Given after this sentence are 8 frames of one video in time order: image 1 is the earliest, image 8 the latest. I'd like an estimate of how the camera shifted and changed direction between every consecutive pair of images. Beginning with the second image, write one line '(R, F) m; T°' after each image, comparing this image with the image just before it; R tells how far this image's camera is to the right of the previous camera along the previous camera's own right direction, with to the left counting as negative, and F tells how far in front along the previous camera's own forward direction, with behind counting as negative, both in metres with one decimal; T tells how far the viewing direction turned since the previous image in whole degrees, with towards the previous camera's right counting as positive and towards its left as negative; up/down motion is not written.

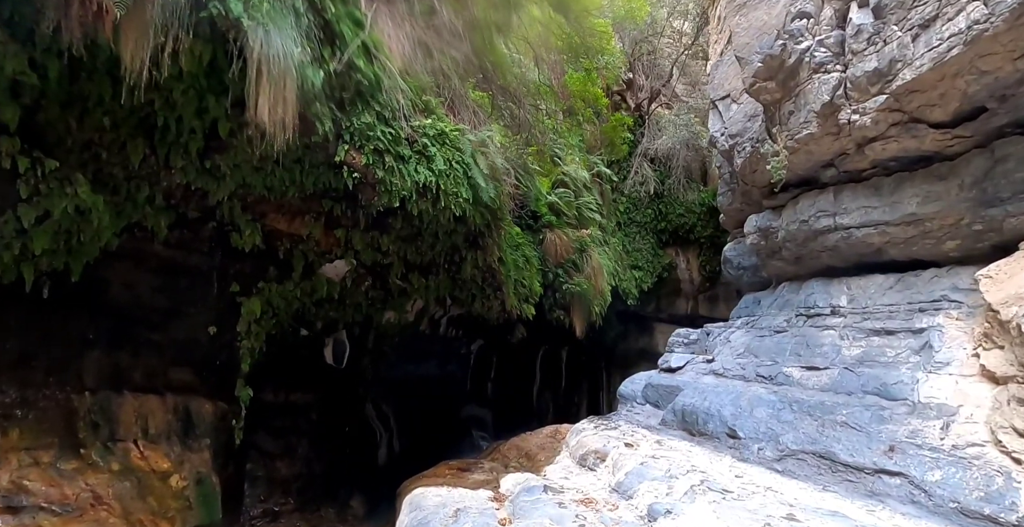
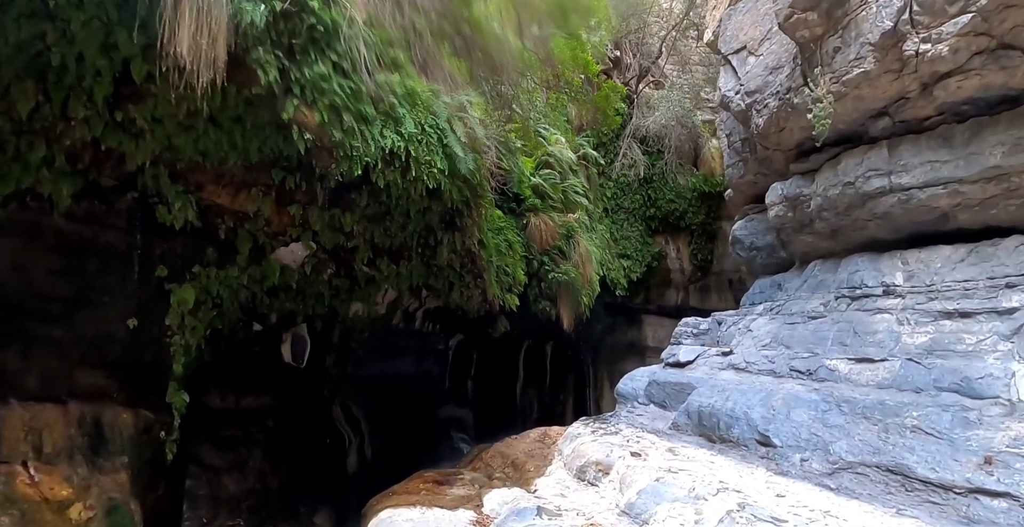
(0.0, +0.9) m; +2°
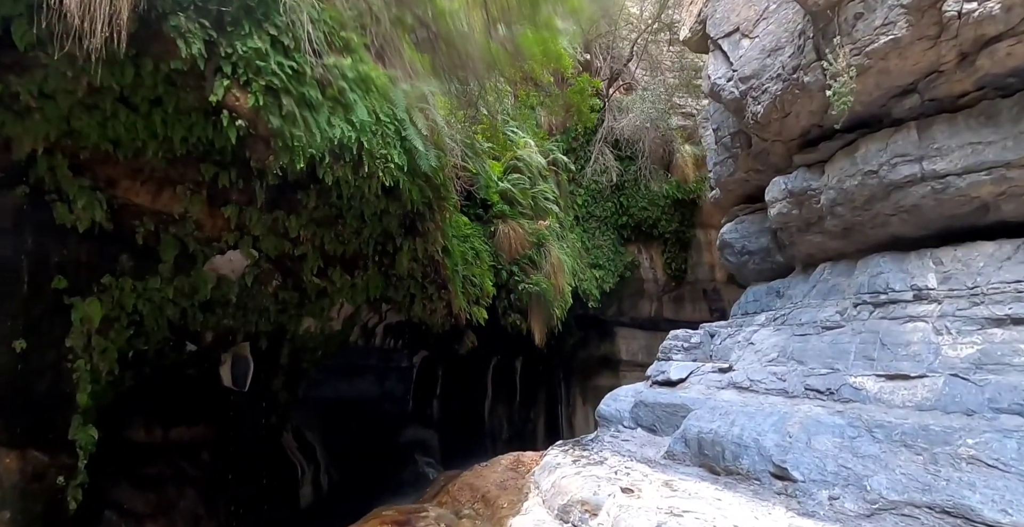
(0.0, +0.6) m; +3°
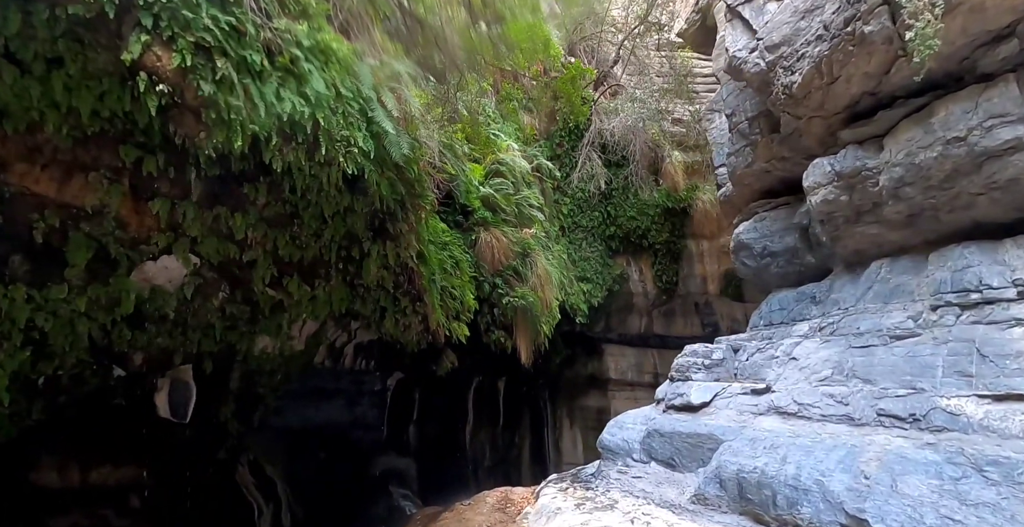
(-0.1, +0.8) m; +2°
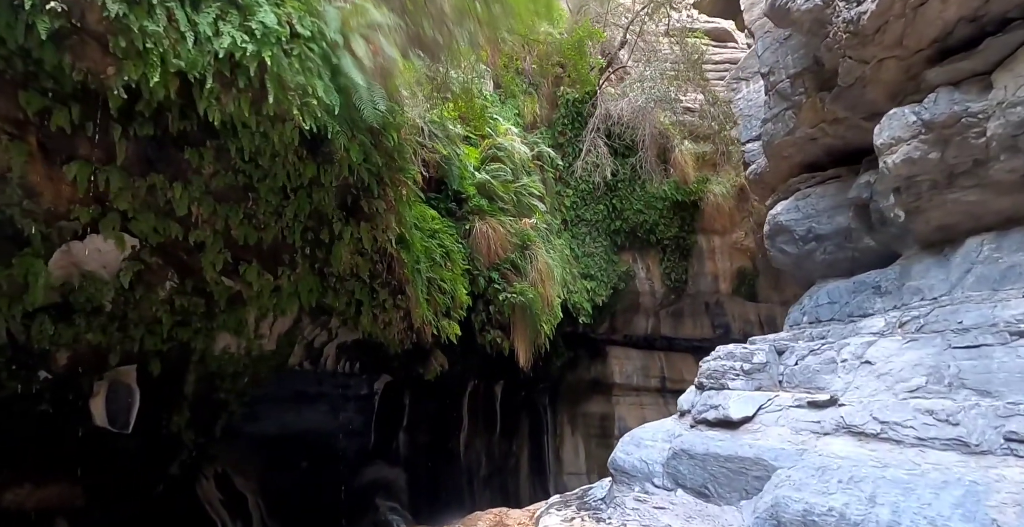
(0.0, +0.7) m; 0°
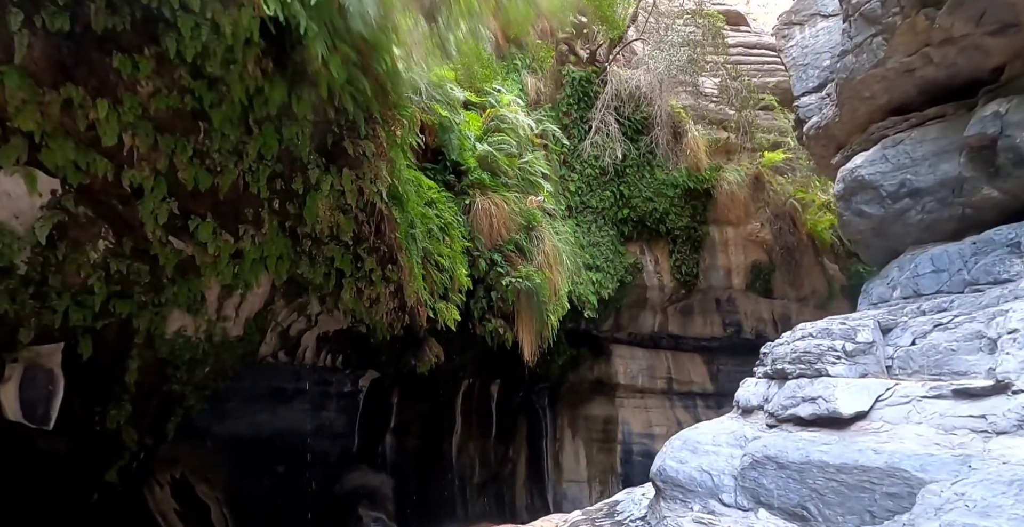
(-0.2, +0.8) m; +1°
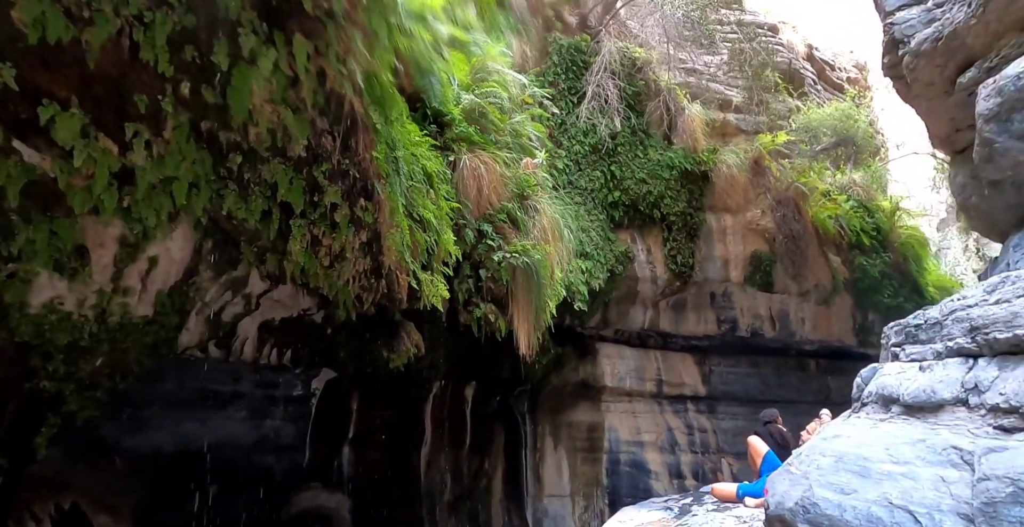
(-0.3, +1.2) m; +4°
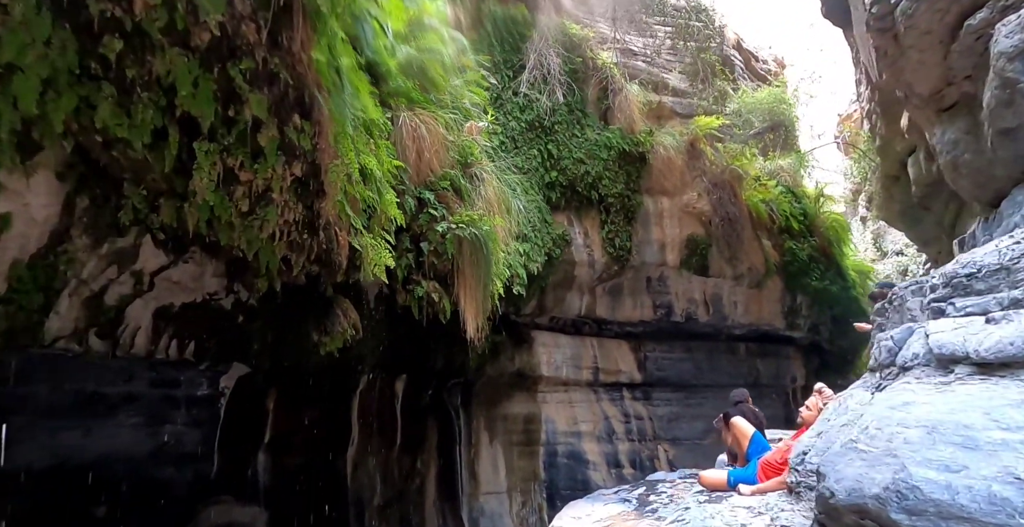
(-0.2, +0.5) m; +8°
